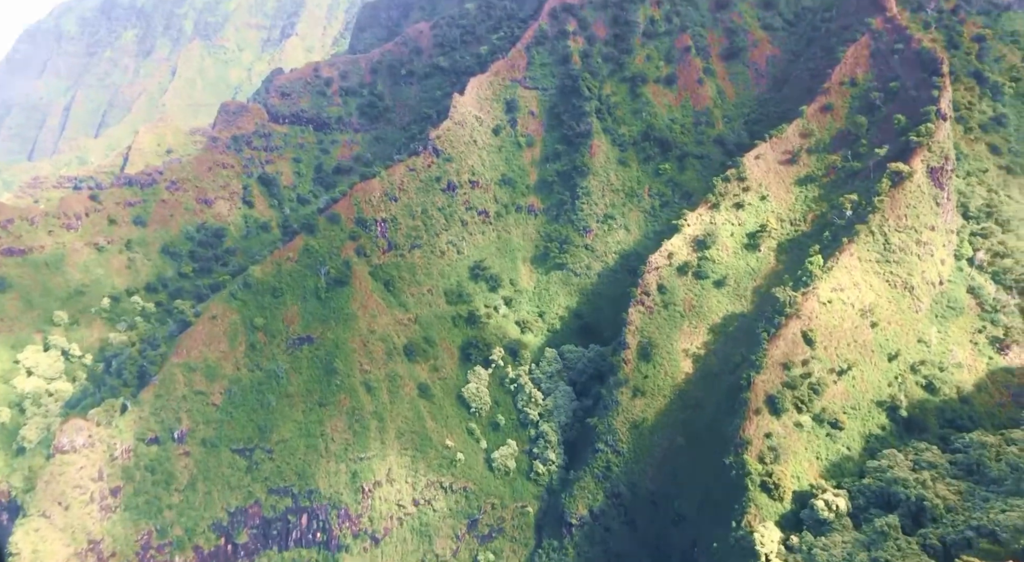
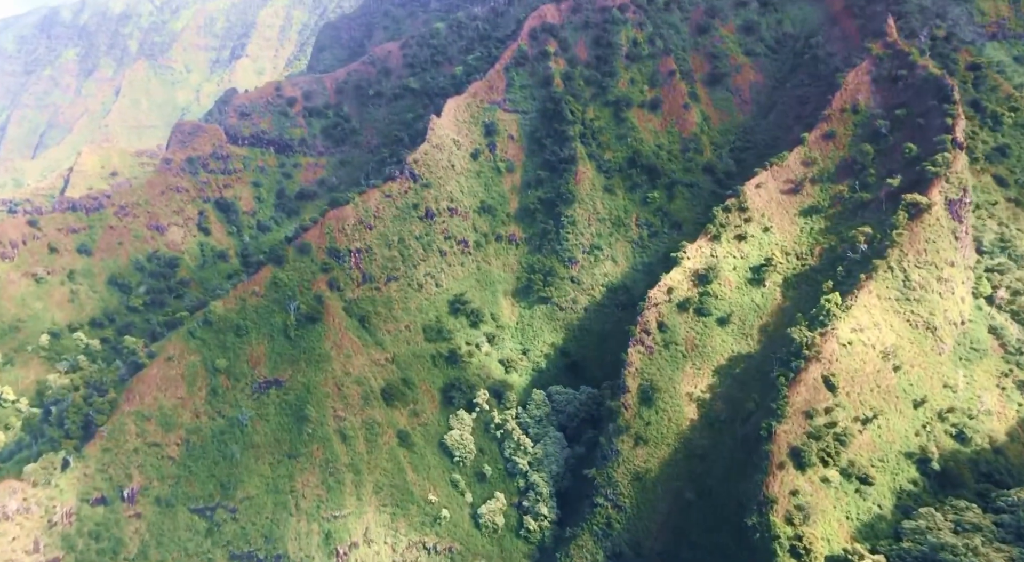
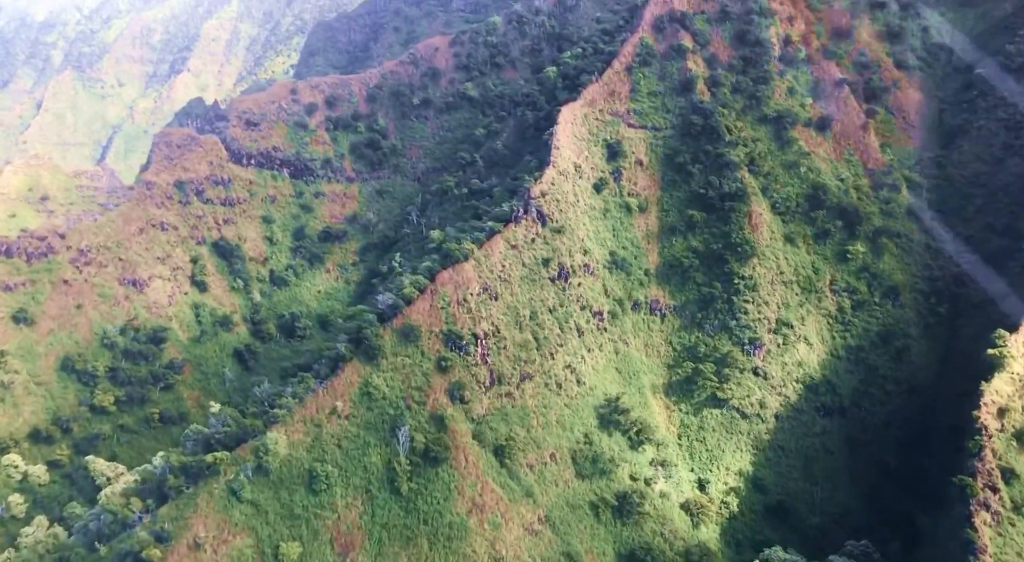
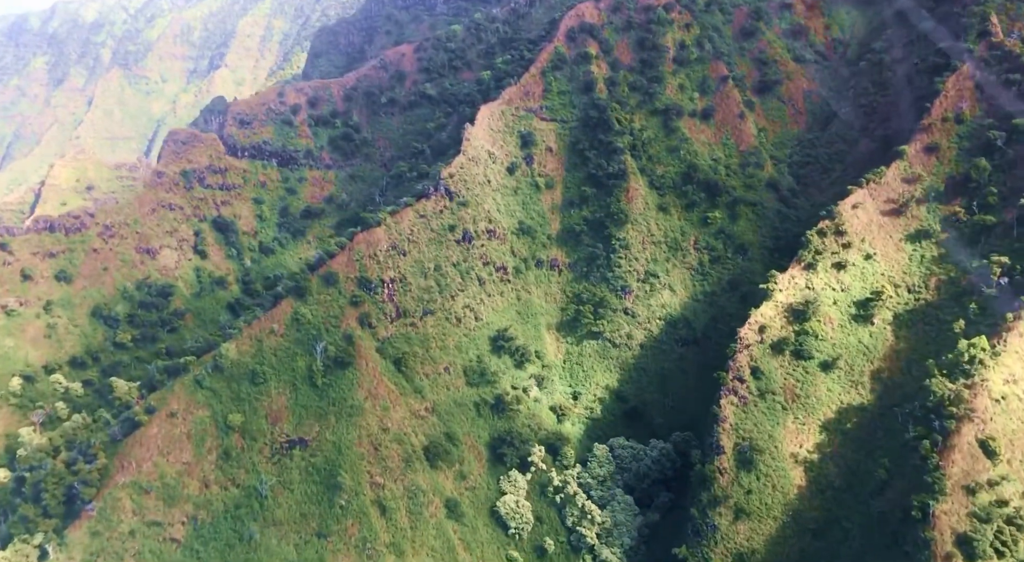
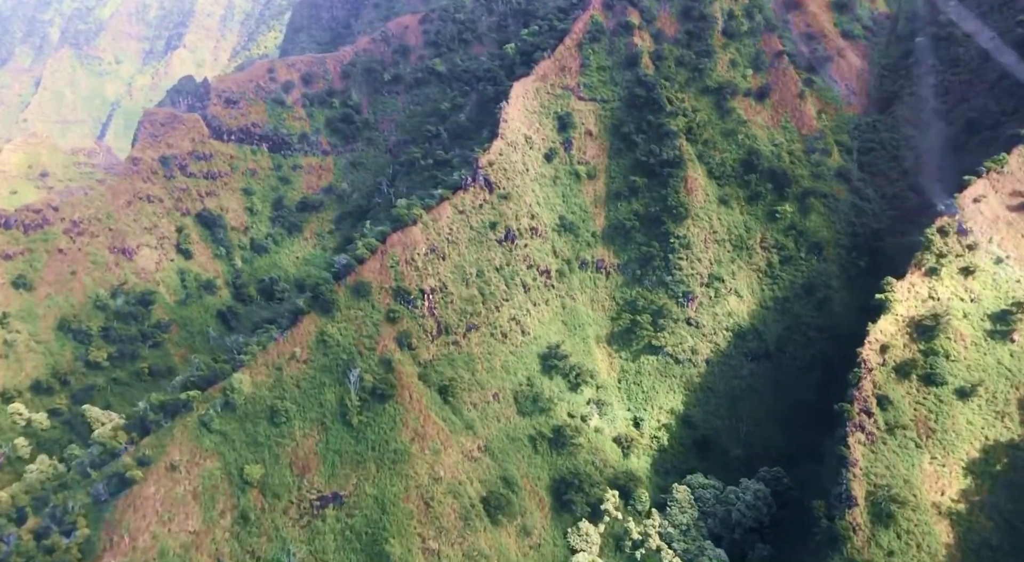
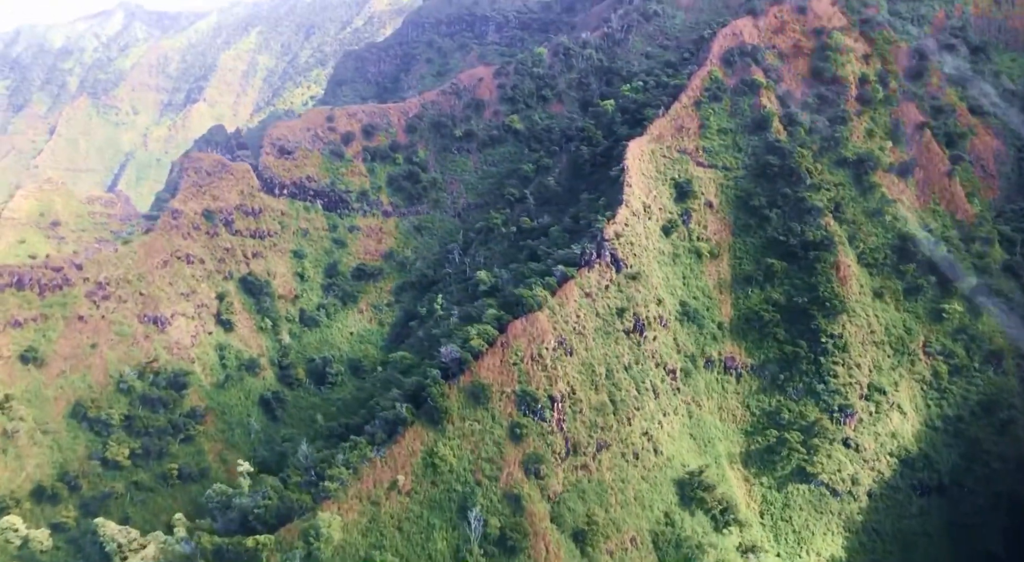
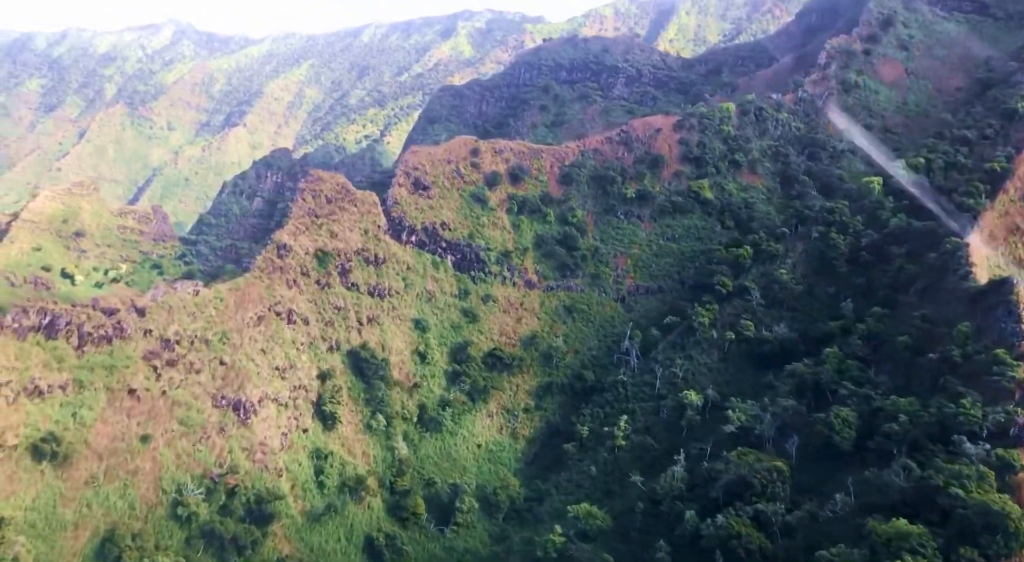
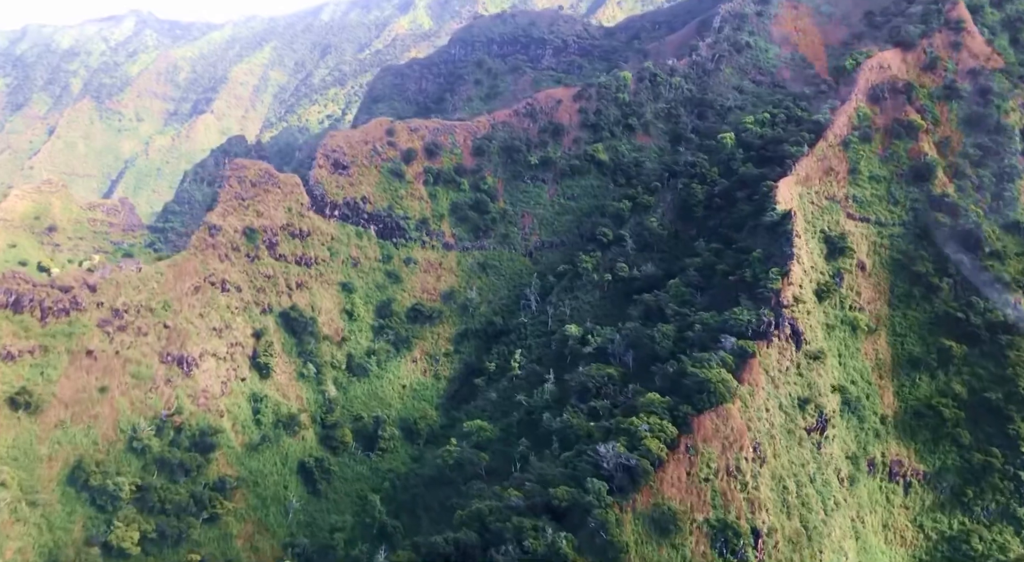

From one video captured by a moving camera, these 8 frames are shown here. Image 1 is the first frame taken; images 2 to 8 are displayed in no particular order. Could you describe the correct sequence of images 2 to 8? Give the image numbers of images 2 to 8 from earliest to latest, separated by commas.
2, 4, 5, 3, 6, 8, 7
